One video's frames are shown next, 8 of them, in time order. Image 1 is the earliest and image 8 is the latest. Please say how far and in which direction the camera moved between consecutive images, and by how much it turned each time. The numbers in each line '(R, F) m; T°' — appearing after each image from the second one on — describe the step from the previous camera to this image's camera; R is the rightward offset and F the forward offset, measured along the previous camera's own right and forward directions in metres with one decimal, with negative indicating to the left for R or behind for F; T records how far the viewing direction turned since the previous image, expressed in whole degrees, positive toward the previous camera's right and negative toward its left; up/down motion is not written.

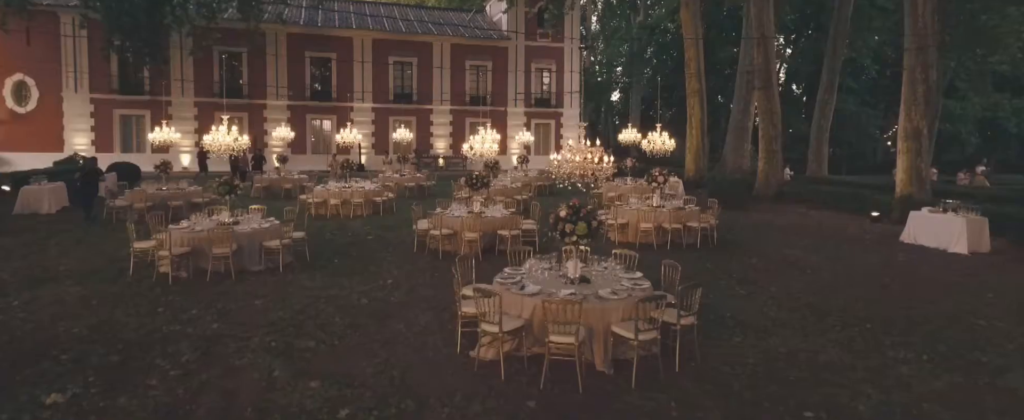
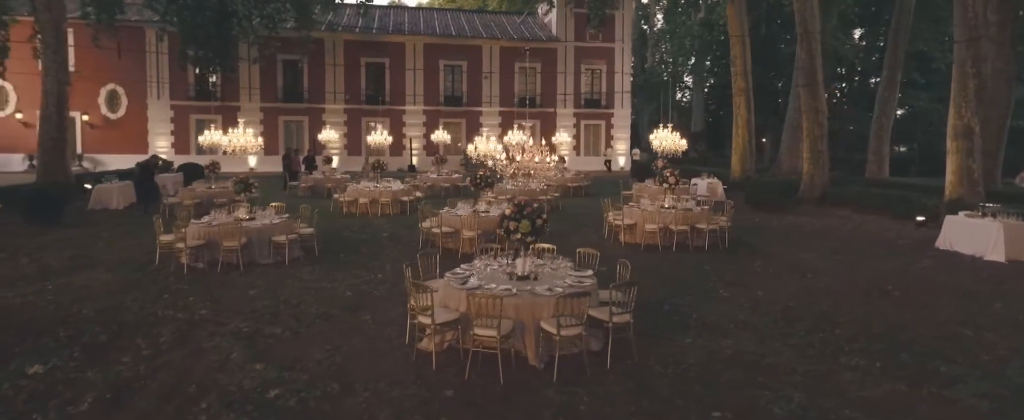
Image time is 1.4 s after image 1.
(+1.5, -0.1) m; -7°
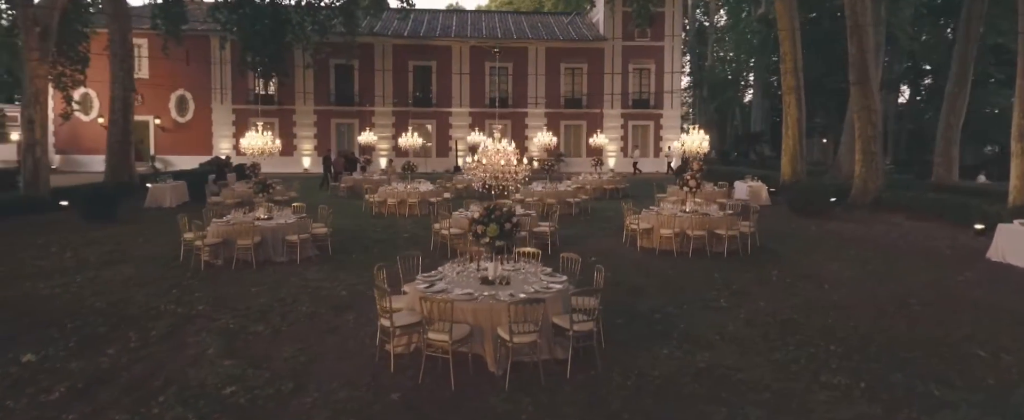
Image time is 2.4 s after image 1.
(+1.1, +0.2) m; -6°
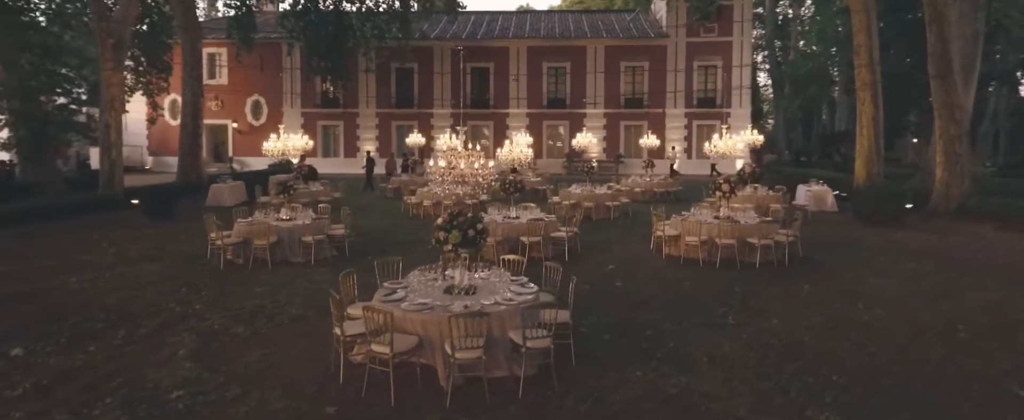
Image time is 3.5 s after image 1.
(+1.3, +0.5) m; -8°
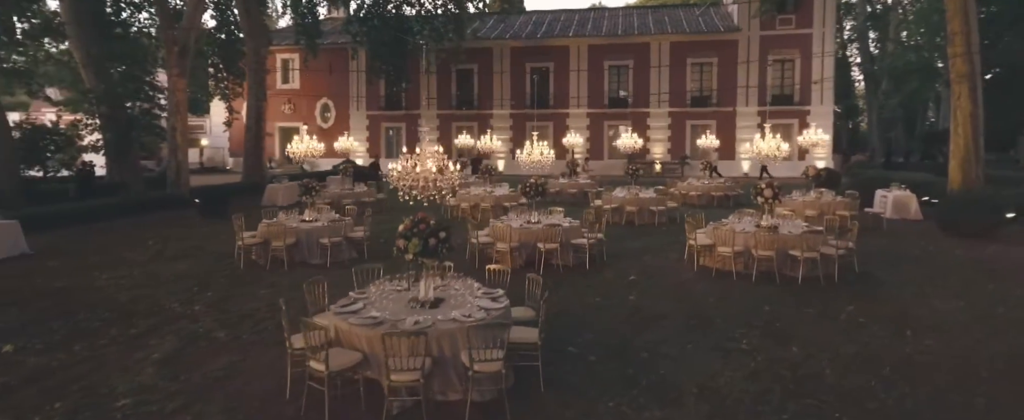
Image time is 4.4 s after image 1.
(+1.1, +0.7) m; -8°
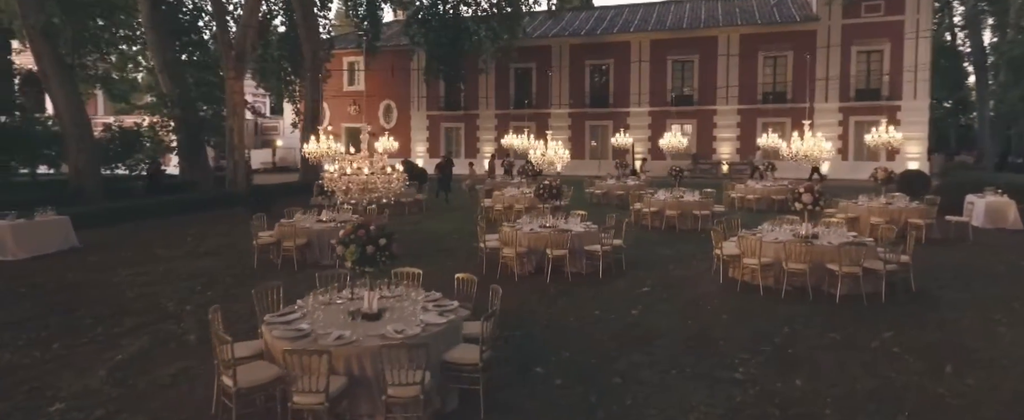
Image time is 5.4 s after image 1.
(+1.2, +0.7) m; -8°
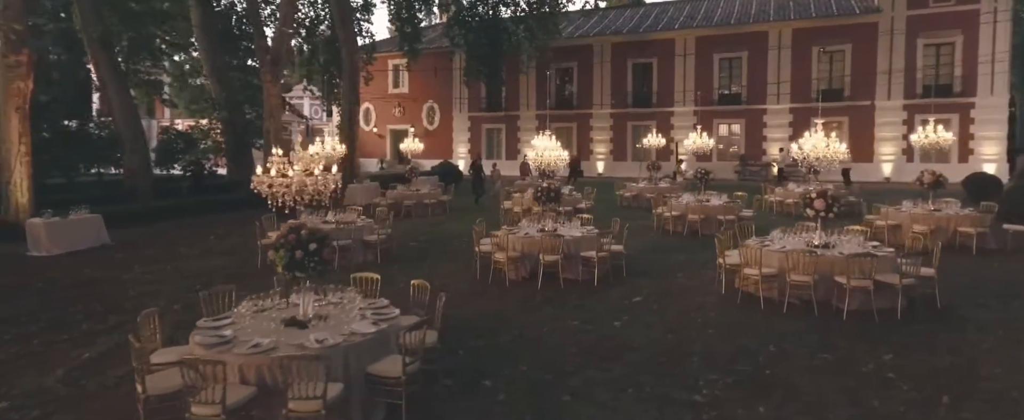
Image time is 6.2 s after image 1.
(+1.1, +0.4) m; -6°
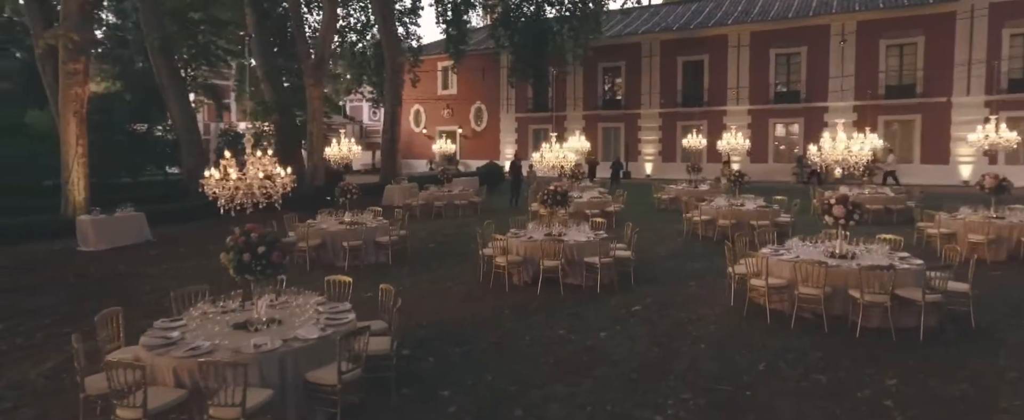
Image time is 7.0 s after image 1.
(+1.0, +0.3) m; -6°
